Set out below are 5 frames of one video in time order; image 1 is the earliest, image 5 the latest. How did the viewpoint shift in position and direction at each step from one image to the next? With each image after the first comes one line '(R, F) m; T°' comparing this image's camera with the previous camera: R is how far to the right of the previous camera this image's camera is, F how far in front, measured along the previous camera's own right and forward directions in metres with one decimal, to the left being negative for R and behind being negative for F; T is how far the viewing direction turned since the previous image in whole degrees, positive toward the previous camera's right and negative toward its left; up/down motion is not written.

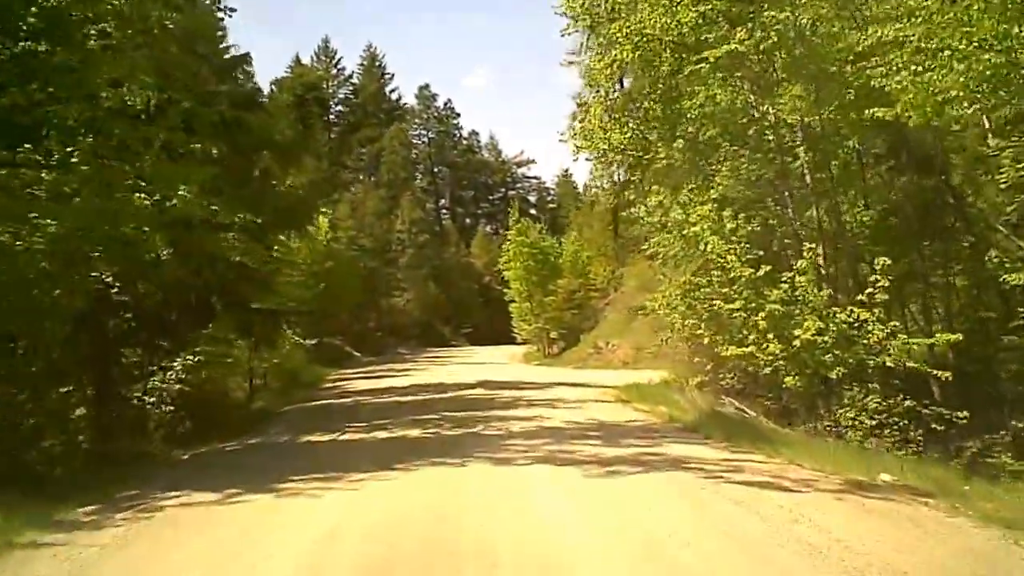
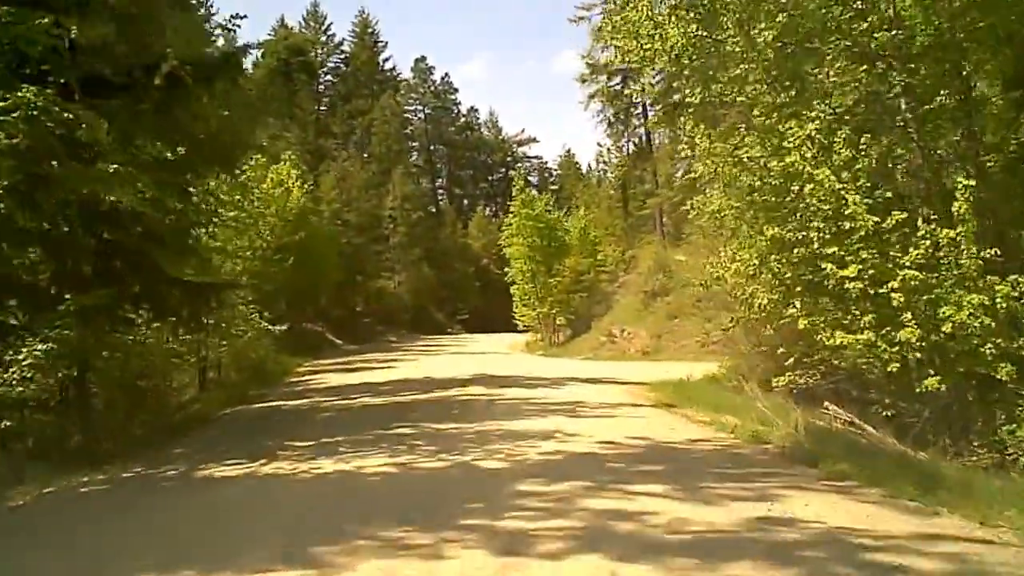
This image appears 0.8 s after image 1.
(-0.1, +5.6) m; 0°
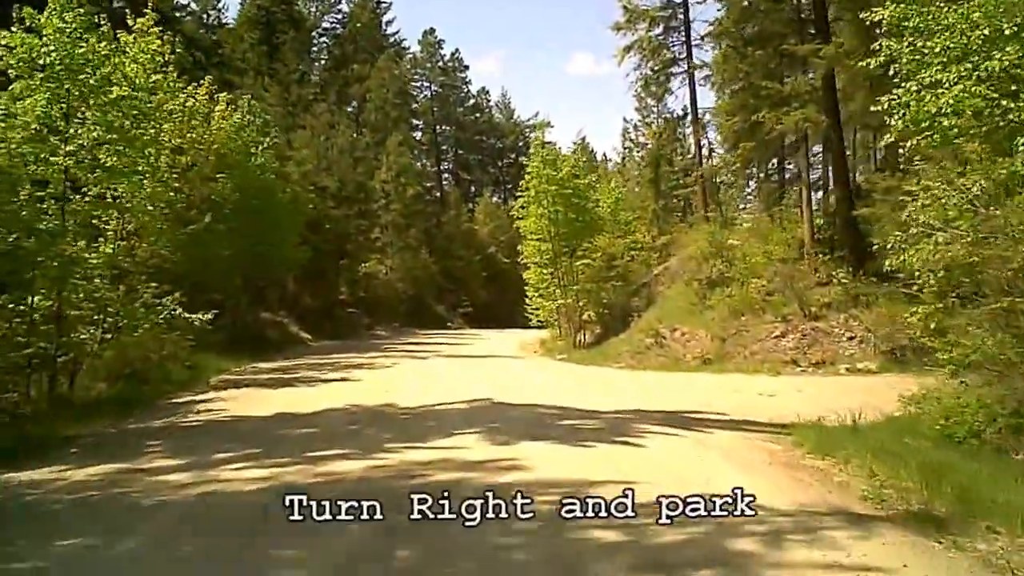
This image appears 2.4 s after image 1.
(-0.3, +10.0) m; 0°
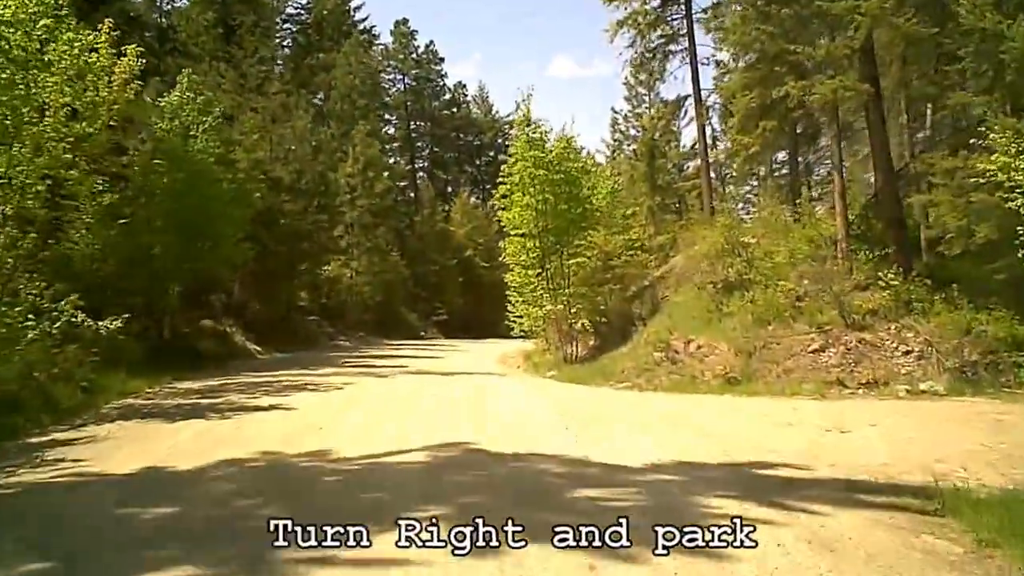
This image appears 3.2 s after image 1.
(-0.1, +4.5) m; +1°
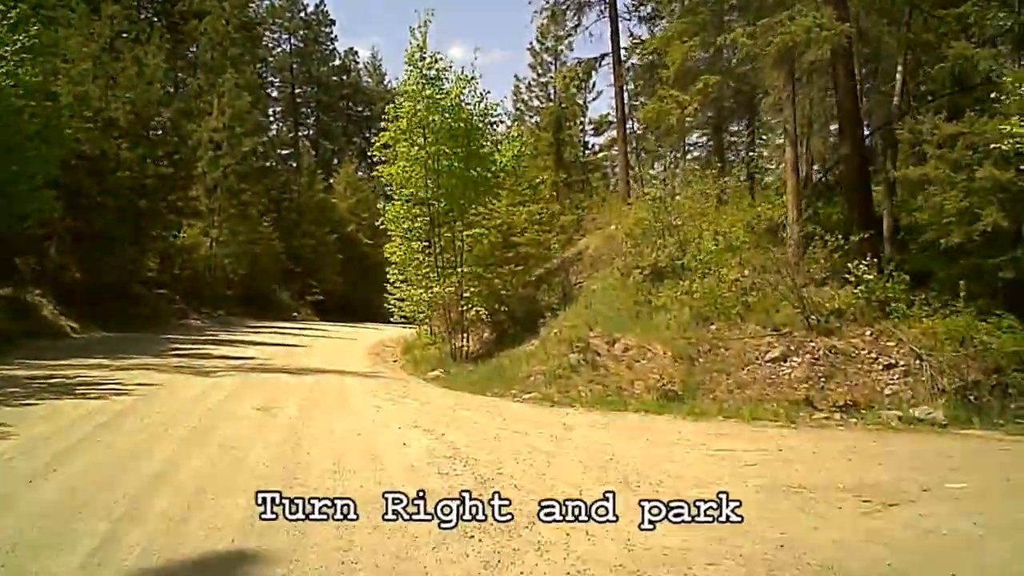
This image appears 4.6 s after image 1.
(+0.2, +5.2) m; +6°
